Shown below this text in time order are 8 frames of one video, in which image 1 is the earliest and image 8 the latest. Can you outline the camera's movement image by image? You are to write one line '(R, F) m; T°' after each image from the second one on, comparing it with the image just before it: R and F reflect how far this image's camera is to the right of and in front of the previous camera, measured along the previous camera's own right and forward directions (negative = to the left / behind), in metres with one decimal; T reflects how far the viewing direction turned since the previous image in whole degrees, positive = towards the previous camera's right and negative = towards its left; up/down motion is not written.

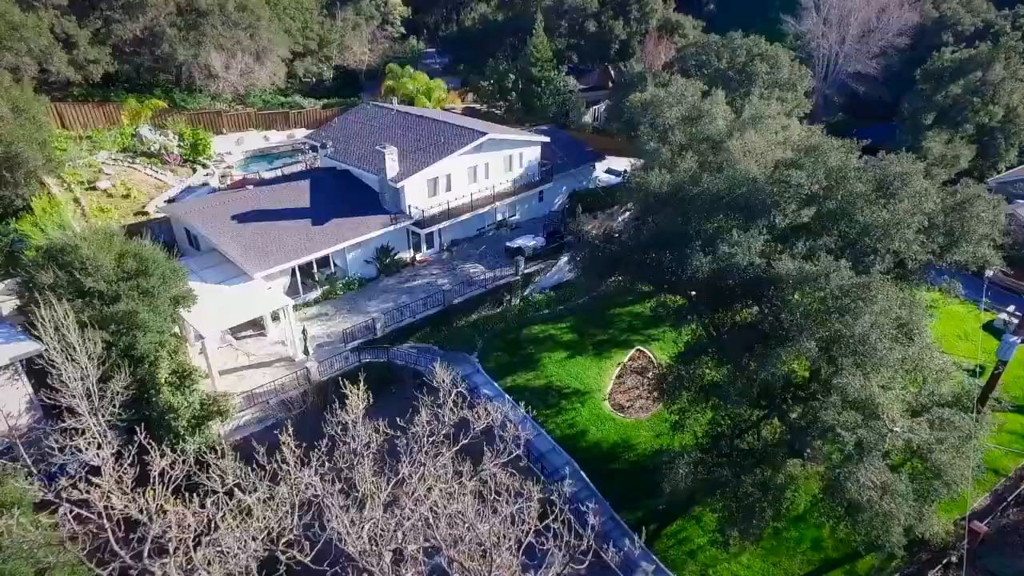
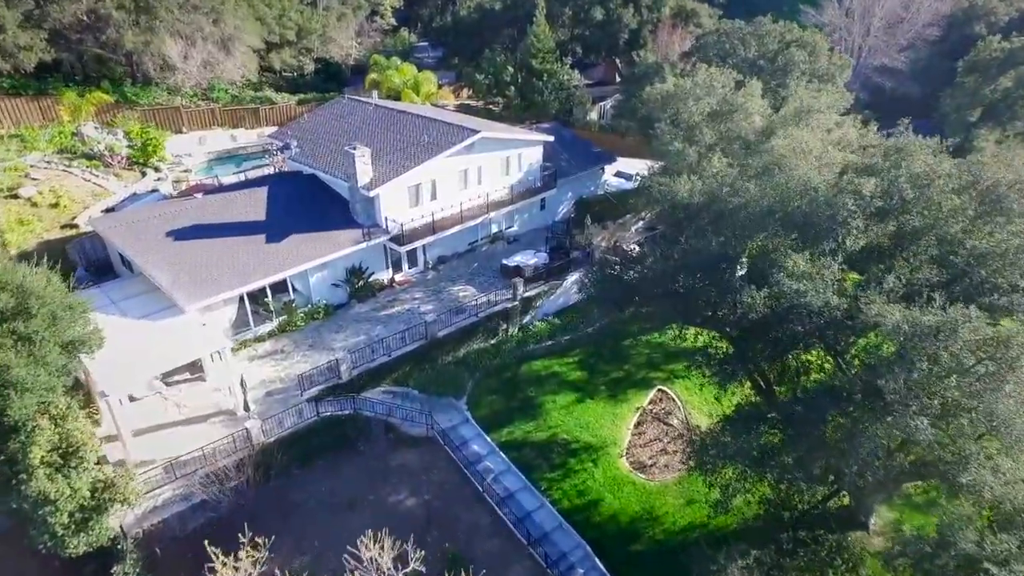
(+0.1, +5.6) m; 0°
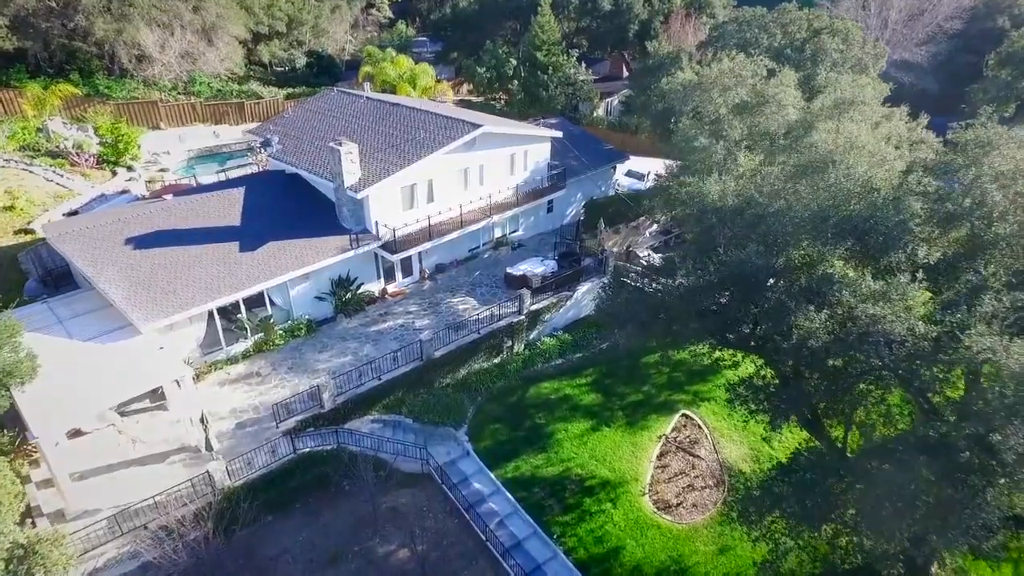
(-0.2, +3.1) m; 0°
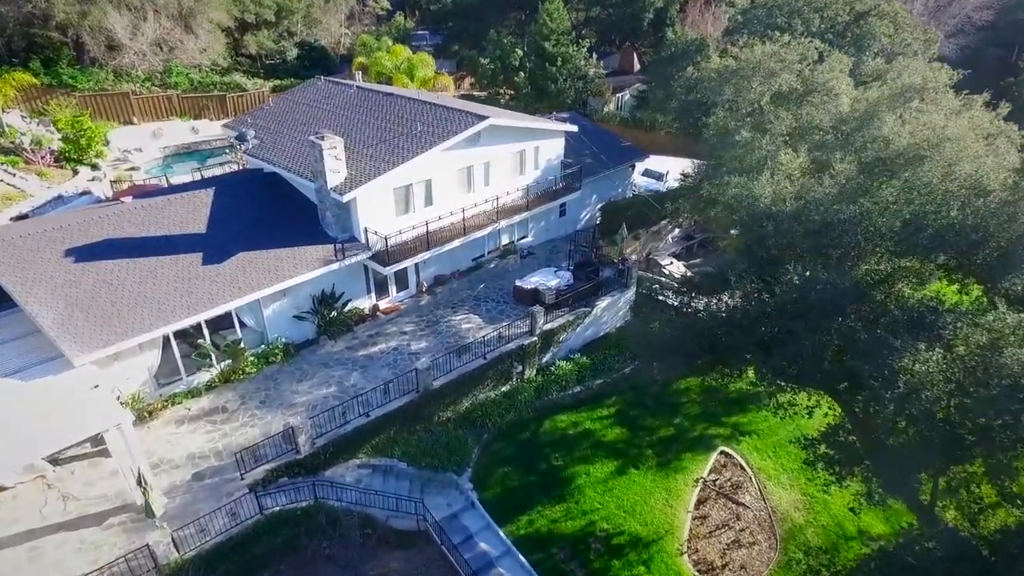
(-0.3, +3.5) m; 0°
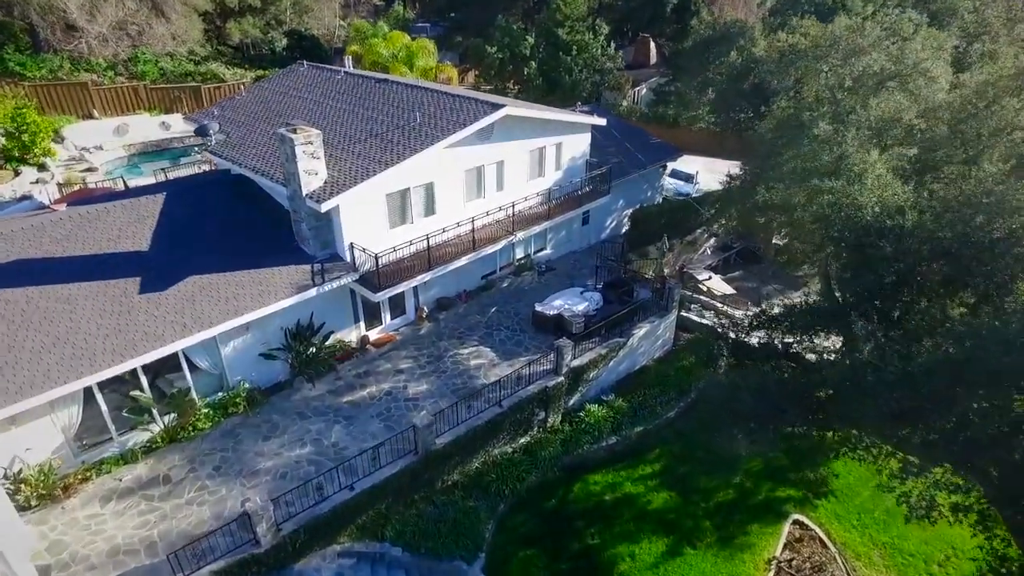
(-0.5, +4.3) m; 0°
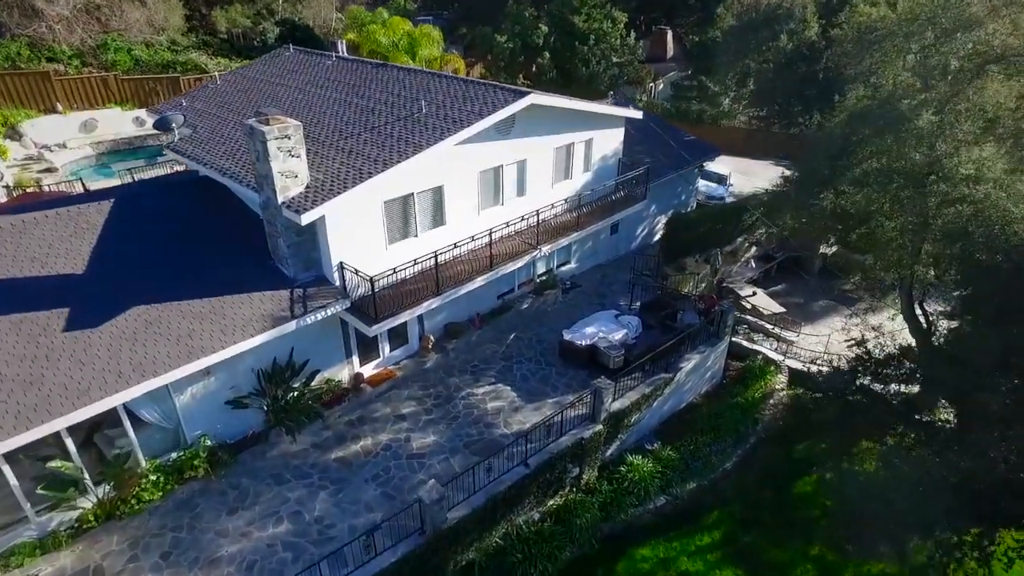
(-0.5, +3.4) m; 0°
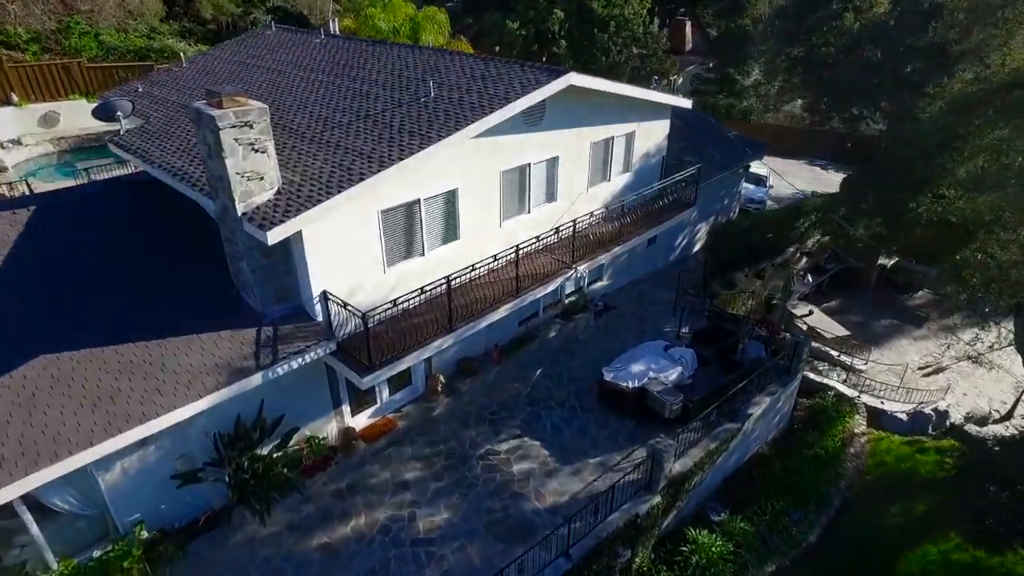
(-0.5, +3.3) m; 0°
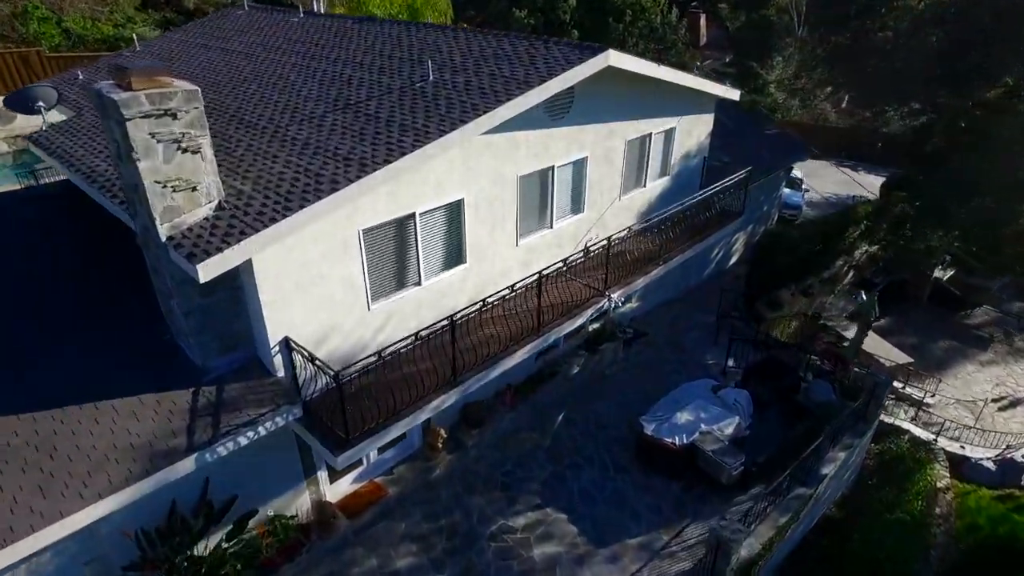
(-0.2, +2.6) m; 0°
